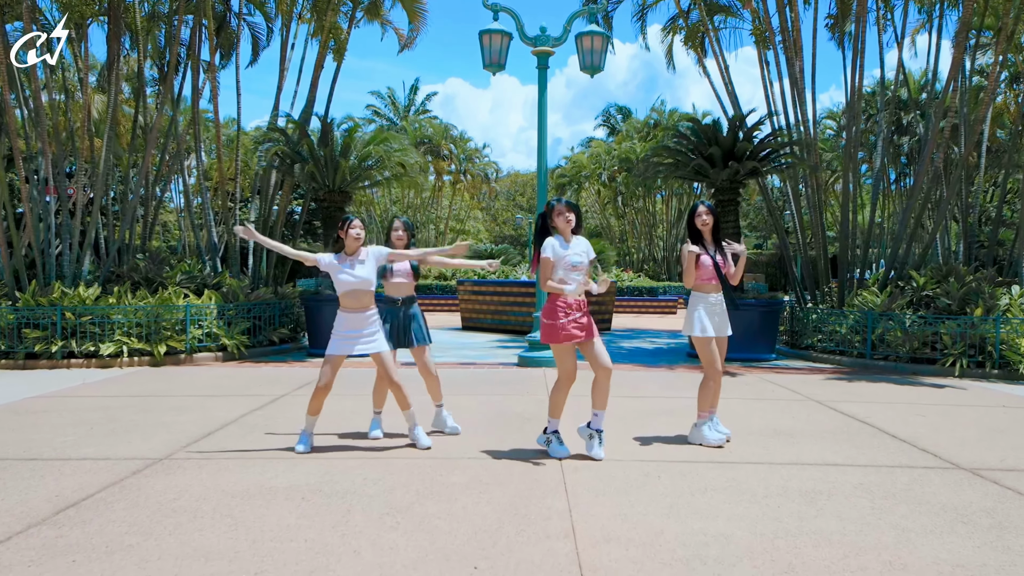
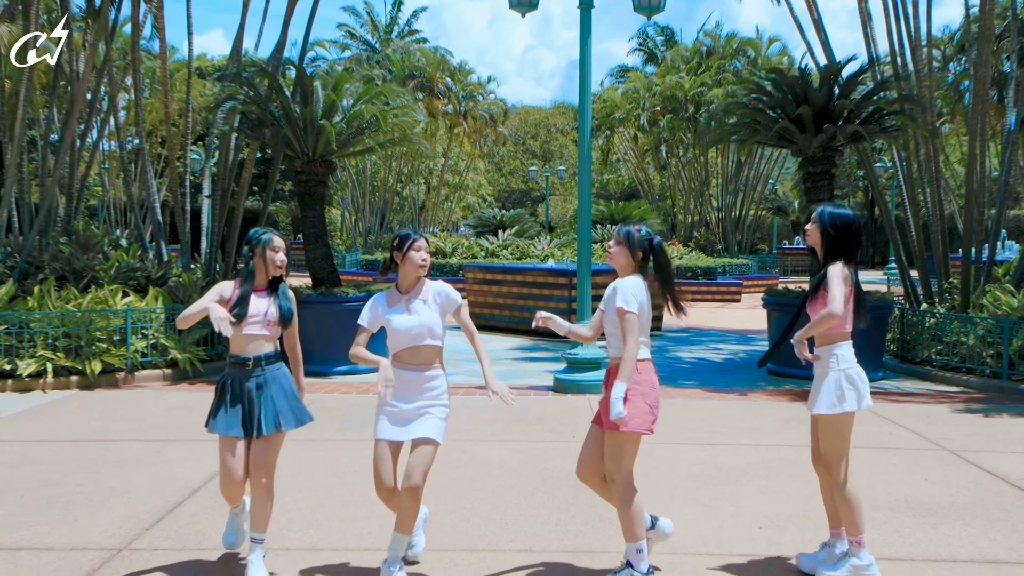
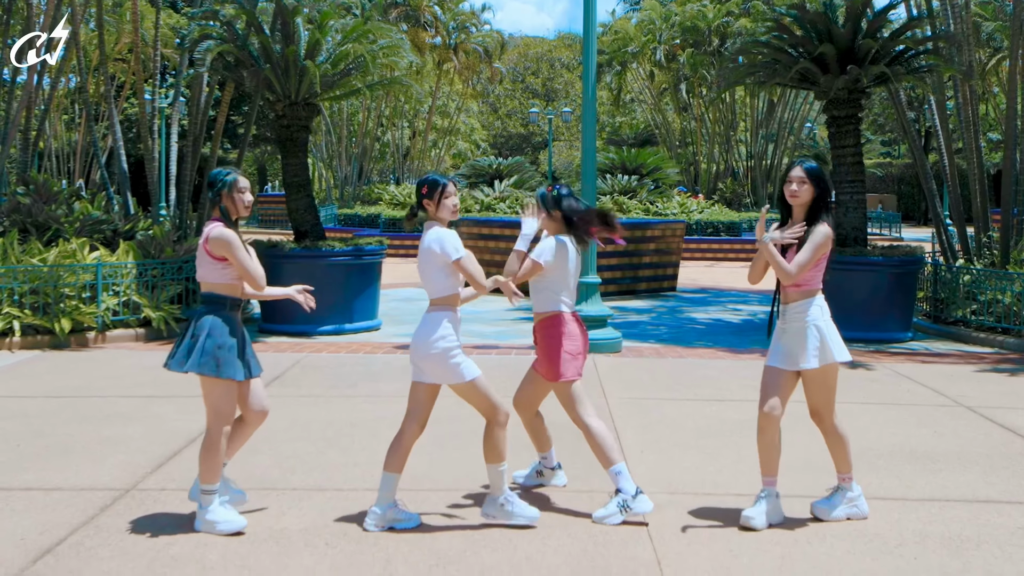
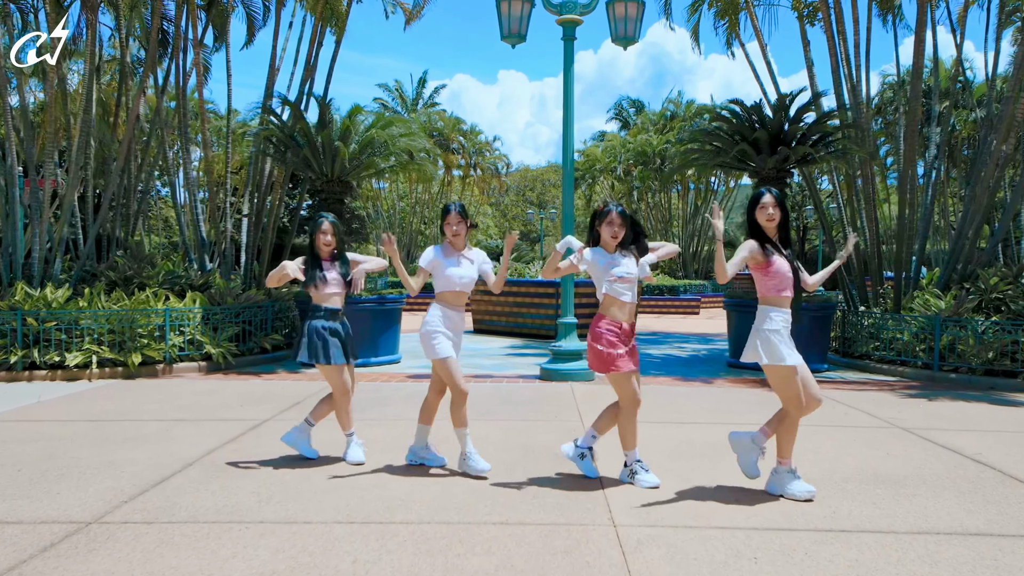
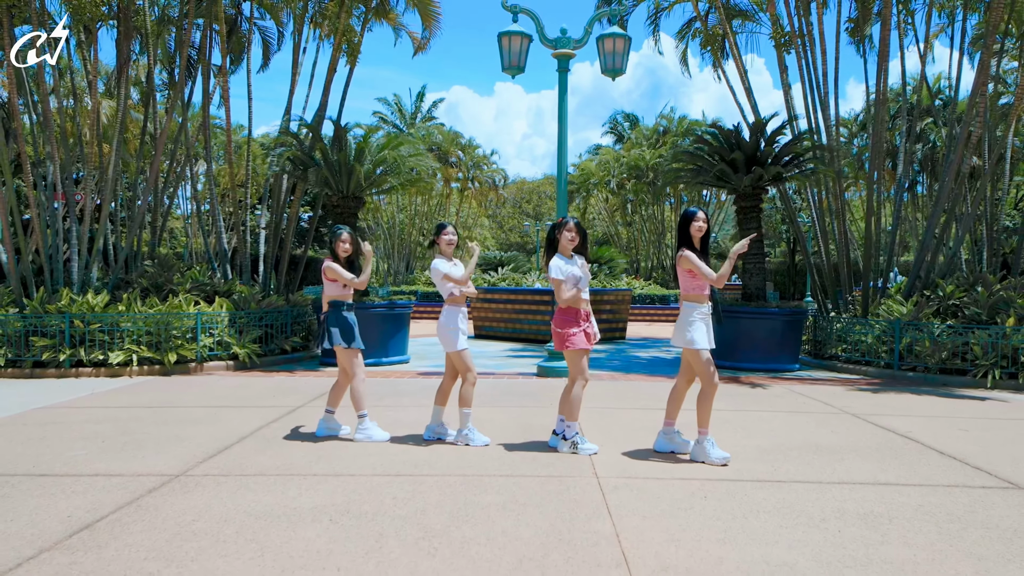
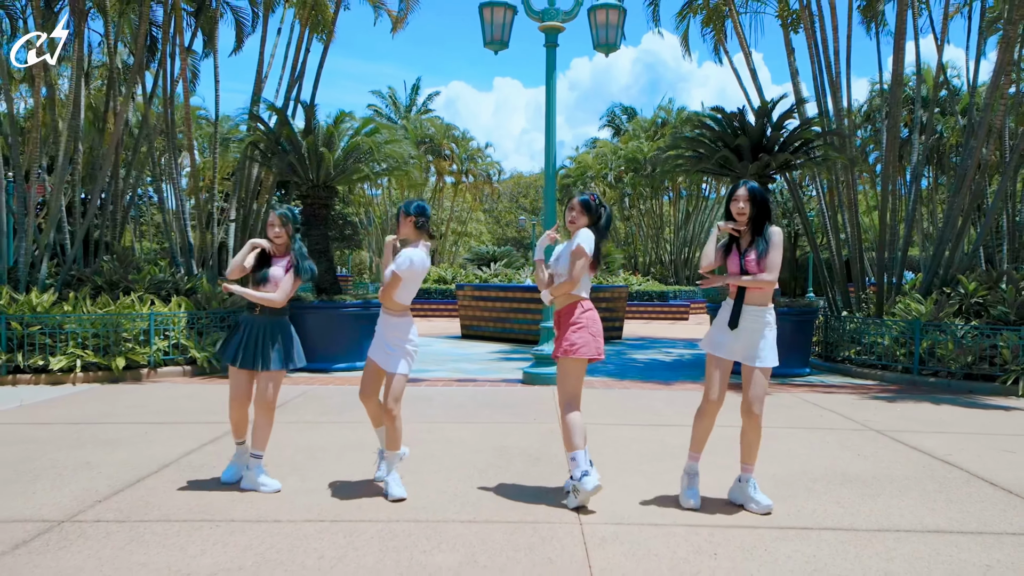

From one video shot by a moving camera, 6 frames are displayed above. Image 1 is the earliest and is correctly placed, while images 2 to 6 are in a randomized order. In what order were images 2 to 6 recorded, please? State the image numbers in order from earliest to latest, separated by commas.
6, 5, 4, 2, 3
